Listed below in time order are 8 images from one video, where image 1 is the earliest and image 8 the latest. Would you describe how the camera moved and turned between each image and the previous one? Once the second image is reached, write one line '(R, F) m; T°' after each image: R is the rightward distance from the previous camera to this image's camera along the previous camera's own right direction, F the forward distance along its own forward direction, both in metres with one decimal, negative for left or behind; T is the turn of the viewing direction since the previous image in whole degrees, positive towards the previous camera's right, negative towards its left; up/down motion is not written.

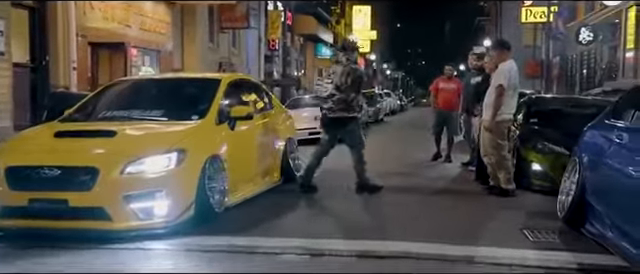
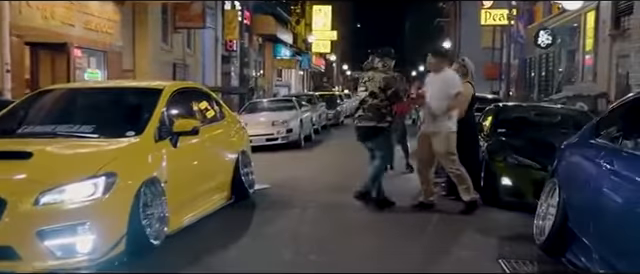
(0.0, +0.5) m; +4°
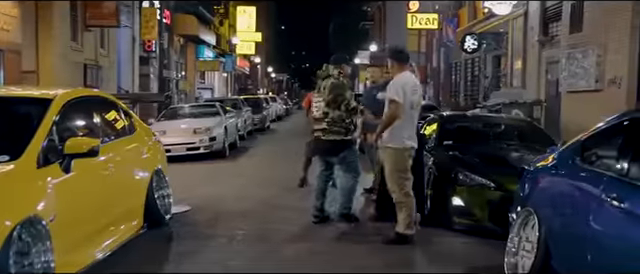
(0.0, +0.8) m; +7°
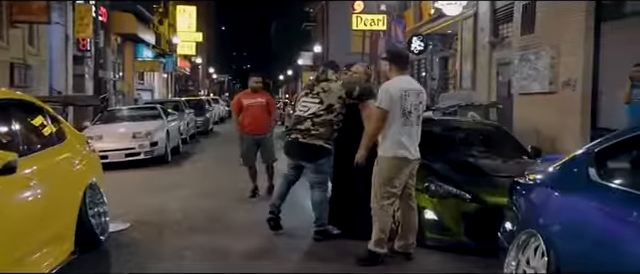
(-0.1, +0.5) m; +5°
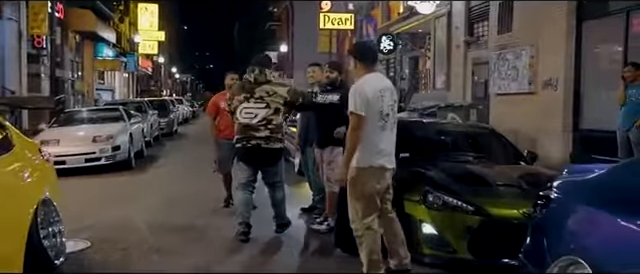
(-0.2, +0.5) m; +3°
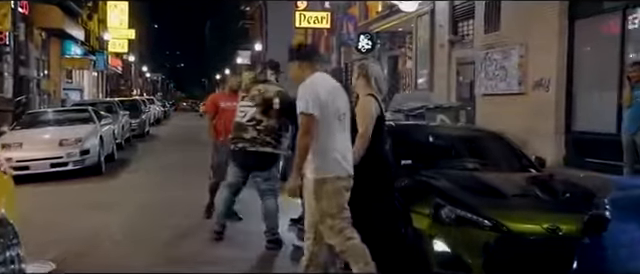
(-0.2, +0.5) m; +3°
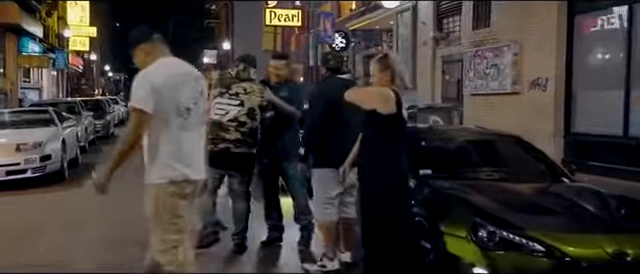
(-0.3, +0.7) m; +3°
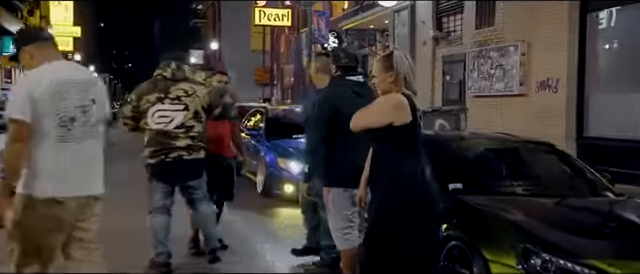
(-0.2, +0.5) m; +1°
